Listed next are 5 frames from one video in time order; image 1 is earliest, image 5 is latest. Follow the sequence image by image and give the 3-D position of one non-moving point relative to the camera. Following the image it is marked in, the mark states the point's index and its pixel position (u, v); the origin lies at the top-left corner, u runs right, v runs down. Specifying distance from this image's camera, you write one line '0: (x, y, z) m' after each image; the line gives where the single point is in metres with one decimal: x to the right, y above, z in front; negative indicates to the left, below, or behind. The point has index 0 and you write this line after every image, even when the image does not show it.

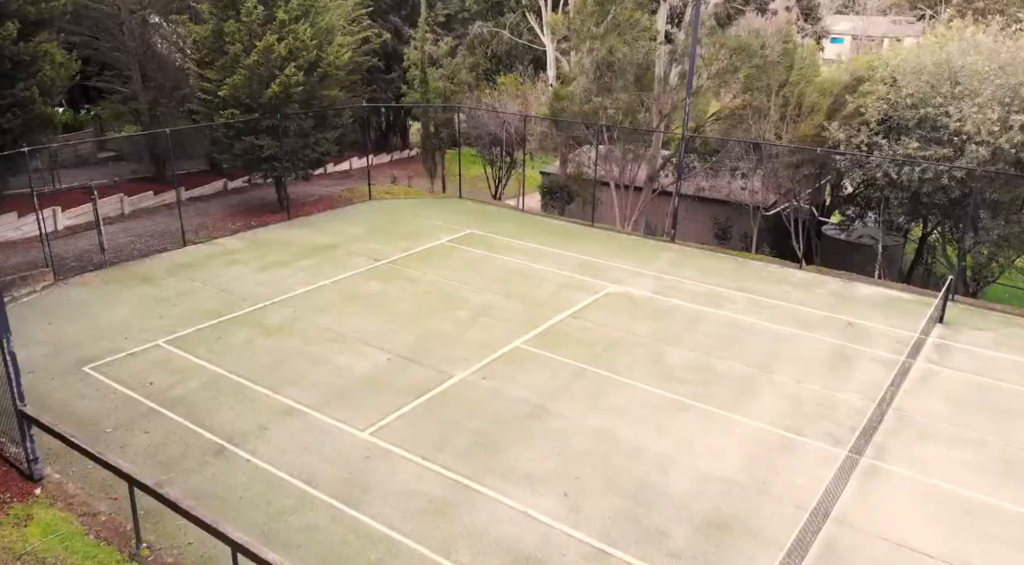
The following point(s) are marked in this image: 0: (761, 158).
0: (+5.2, +2.6, +16.5) m
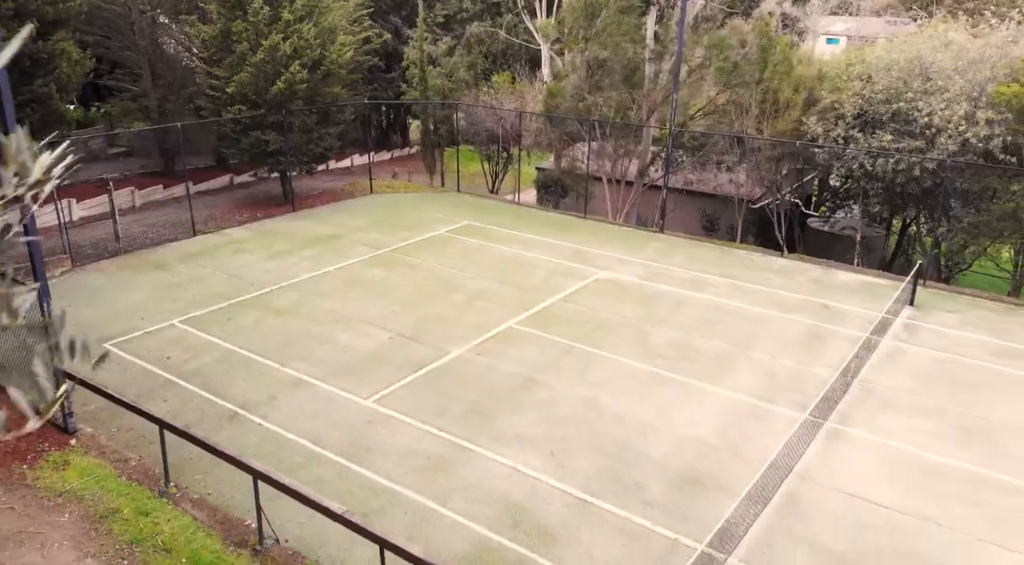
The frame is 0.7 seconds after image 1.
0: (+5.1, +2.9, +17.2) m
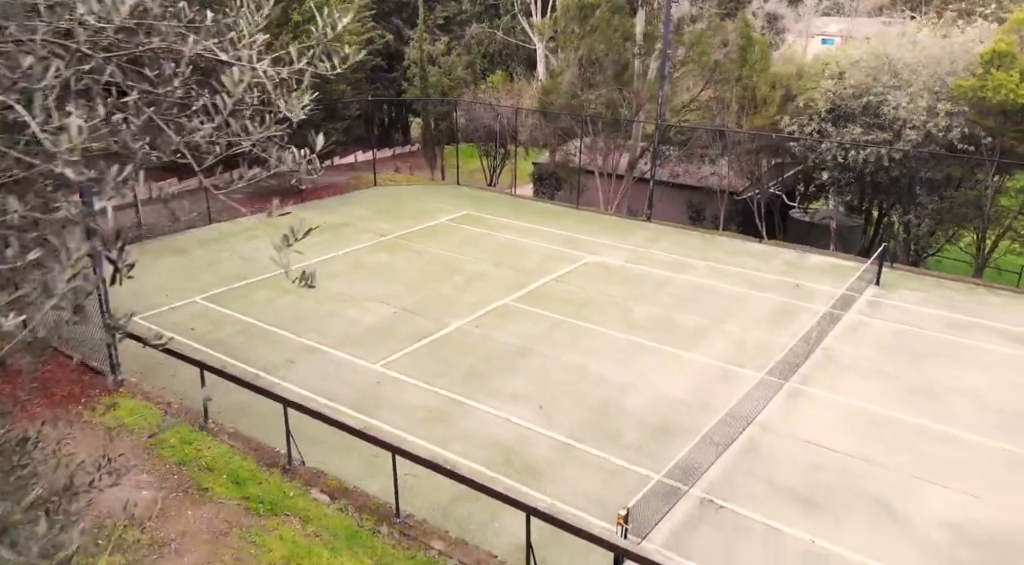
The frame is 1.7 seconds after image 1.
0: (+5.0, +3.2, +18.2) m
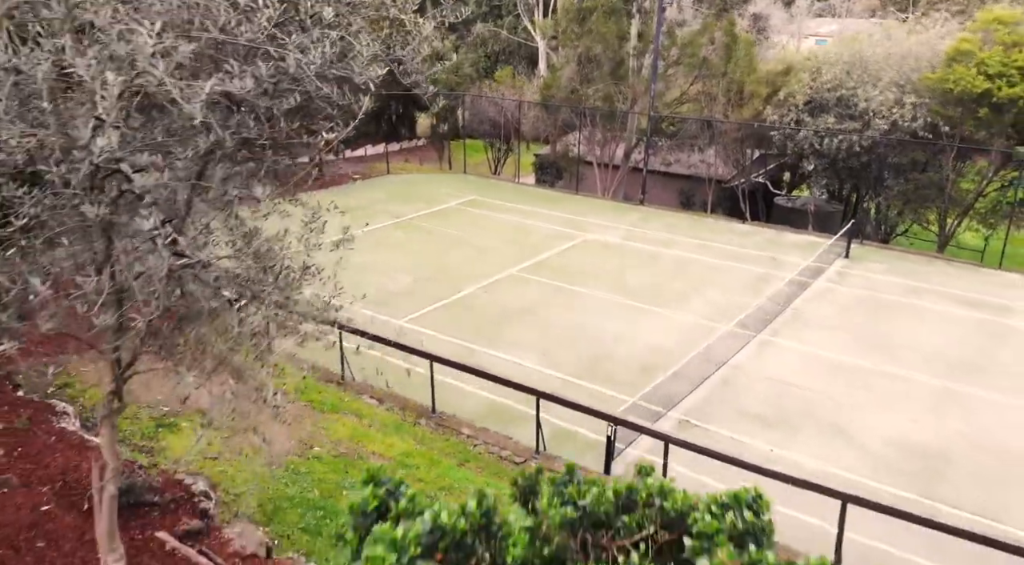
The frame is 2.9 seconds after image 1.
0: (+5.1, +3.8, +19.8) m
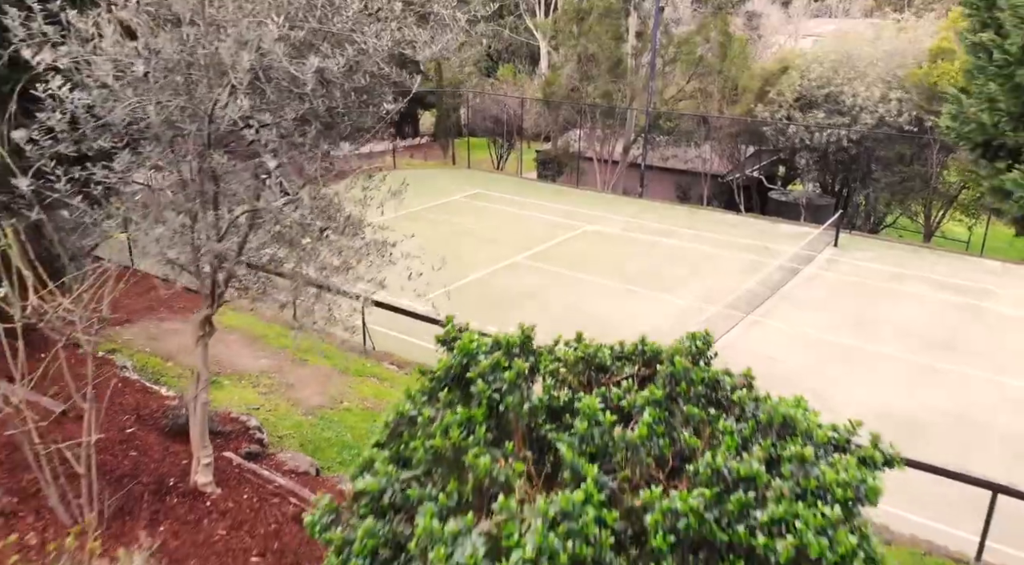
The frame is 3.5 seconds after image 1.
0: (+5.2, +4.0, +20.6) m
